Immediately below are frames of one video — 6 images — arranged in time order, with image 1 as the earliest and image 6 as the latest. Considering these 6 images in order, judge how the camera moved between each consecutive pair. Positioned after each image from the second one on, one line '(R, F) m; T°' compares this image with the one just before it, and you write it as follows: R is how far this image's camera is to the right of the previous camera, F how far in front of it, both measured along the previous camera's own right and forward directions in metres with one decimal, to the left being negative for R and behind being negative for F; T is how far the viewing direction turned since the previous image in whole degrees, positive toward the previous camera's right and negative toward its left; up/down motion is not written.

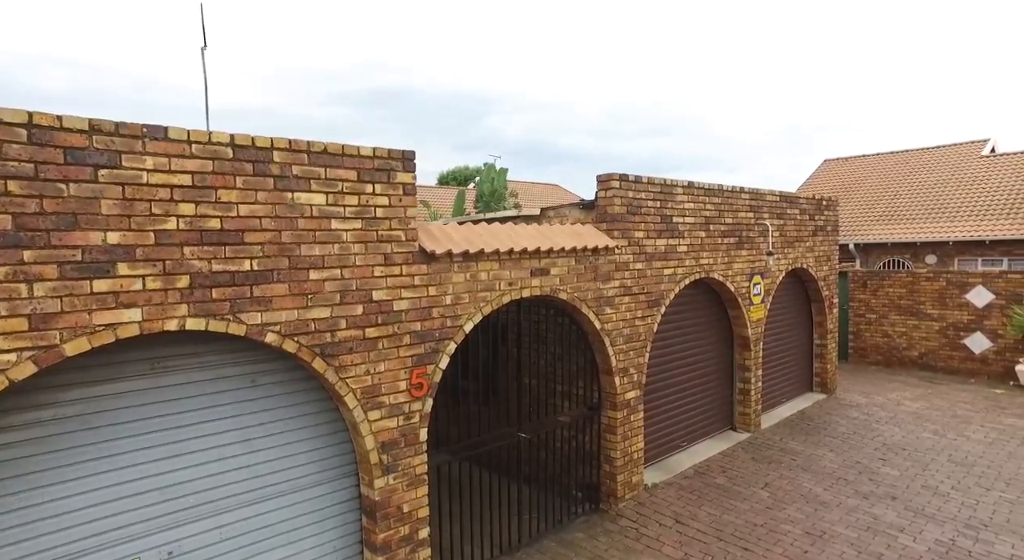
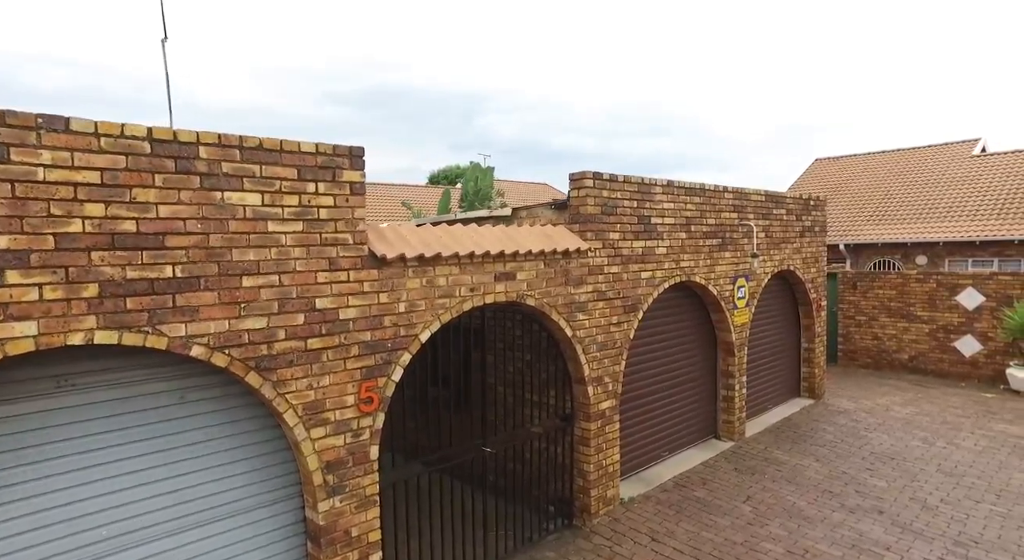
(+0.2, +0.3) m; +1°
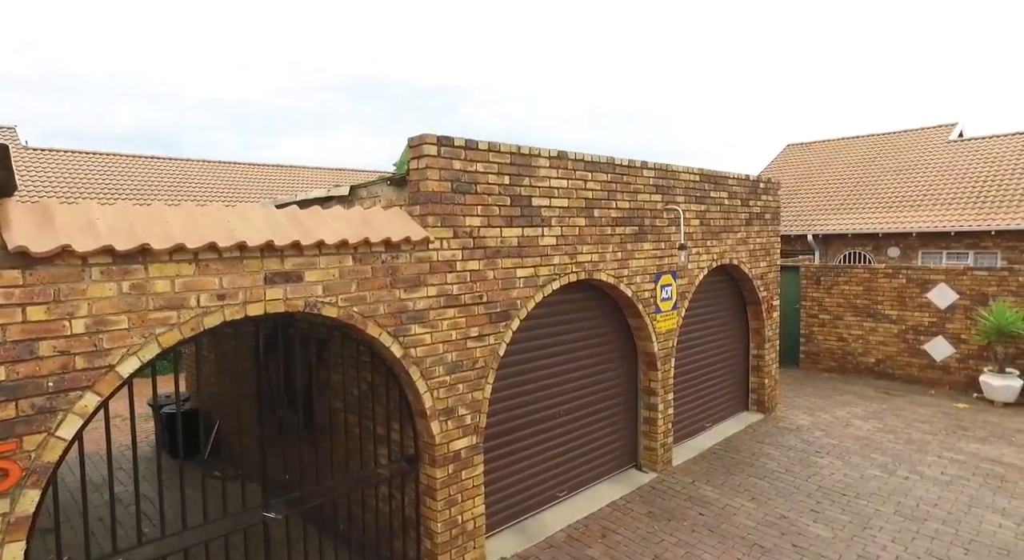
(+1.1, +1.4) m; +1°
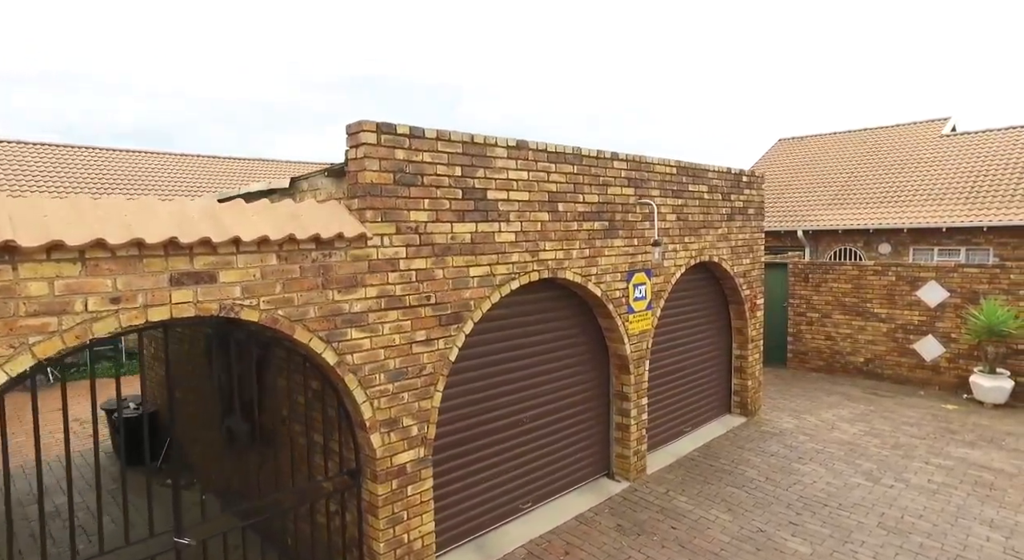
(+0.3, +0.4) m; 0°
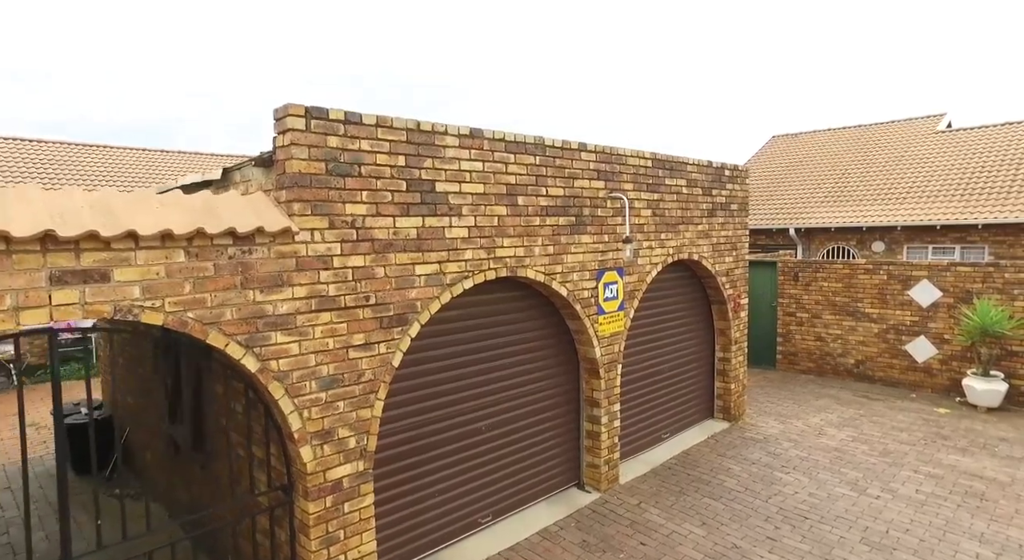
(+0.3, +0.3) m; 0°
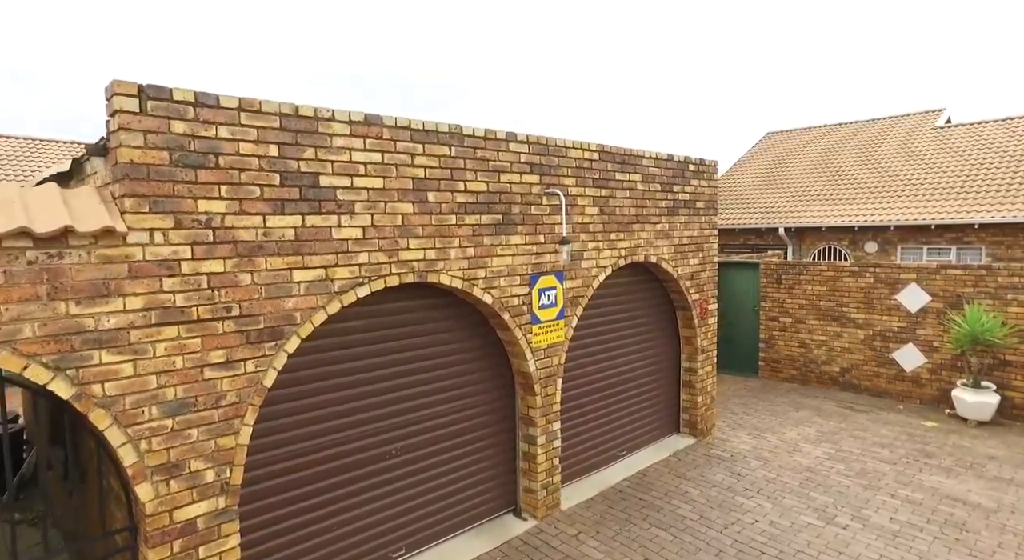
(+0.6, +0.6) m; -1°
